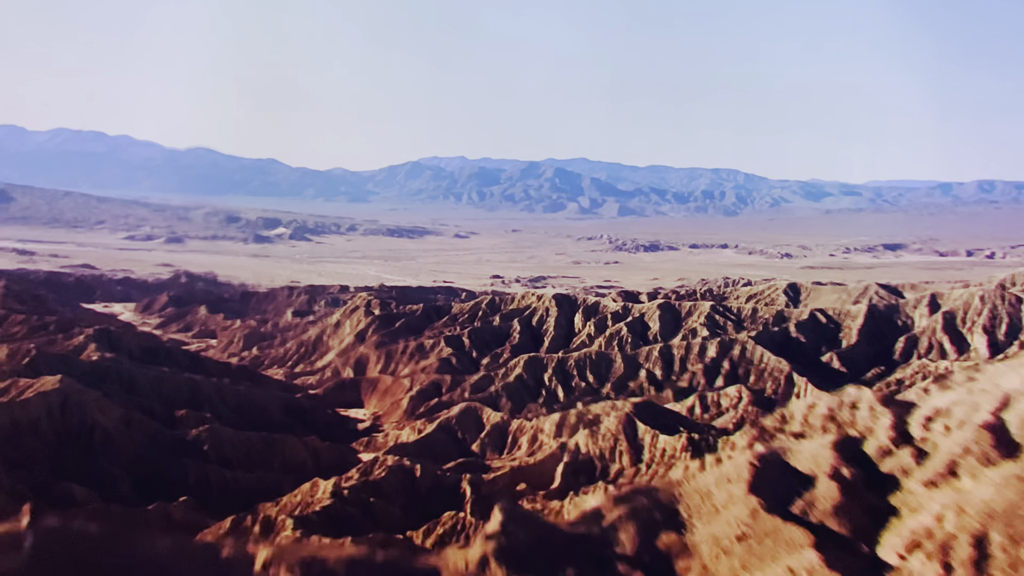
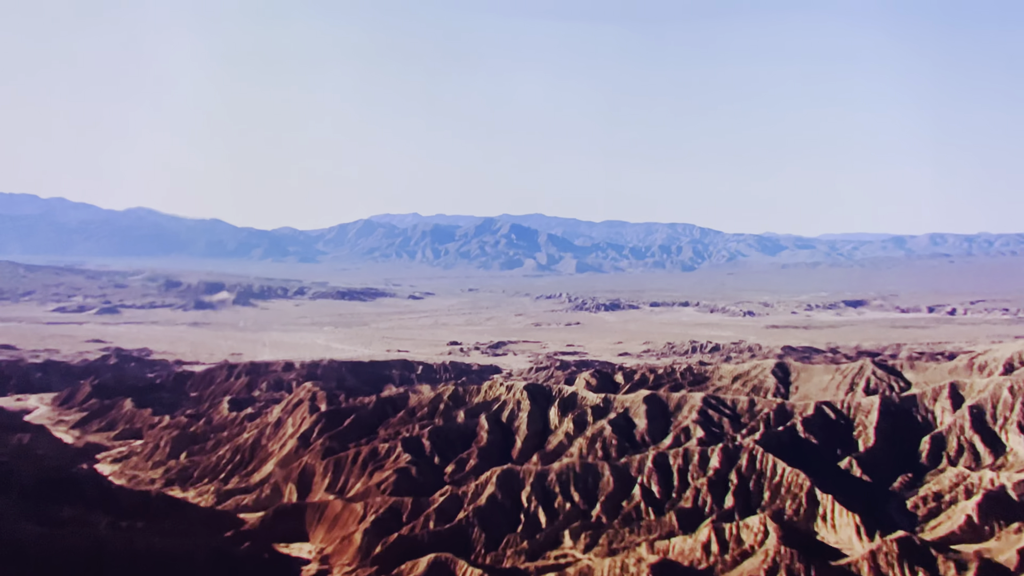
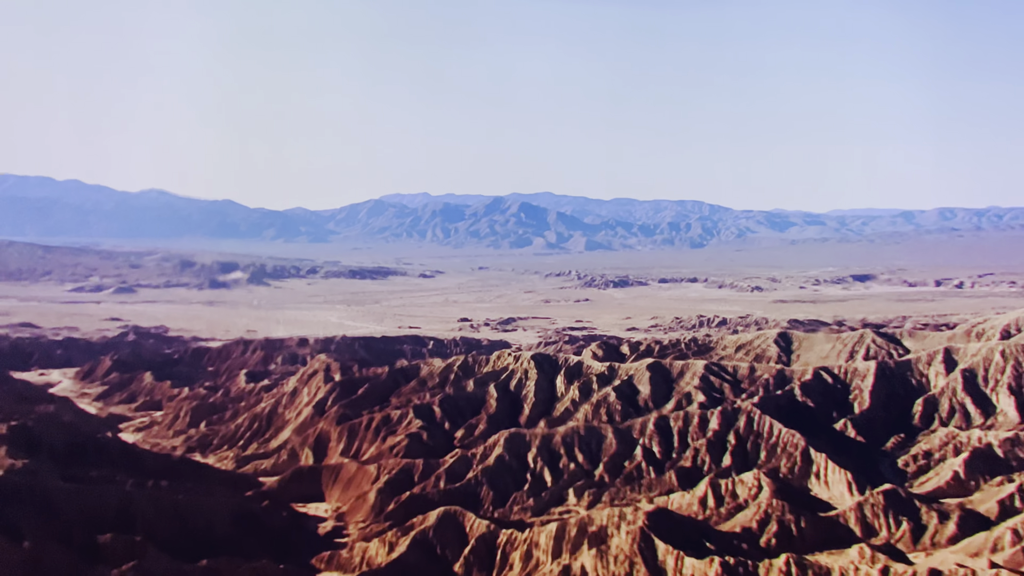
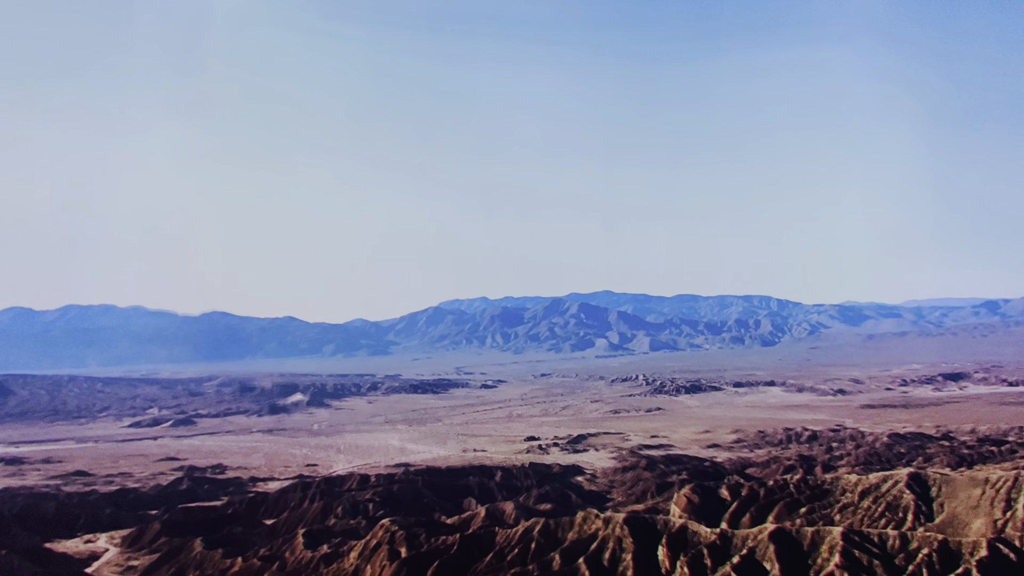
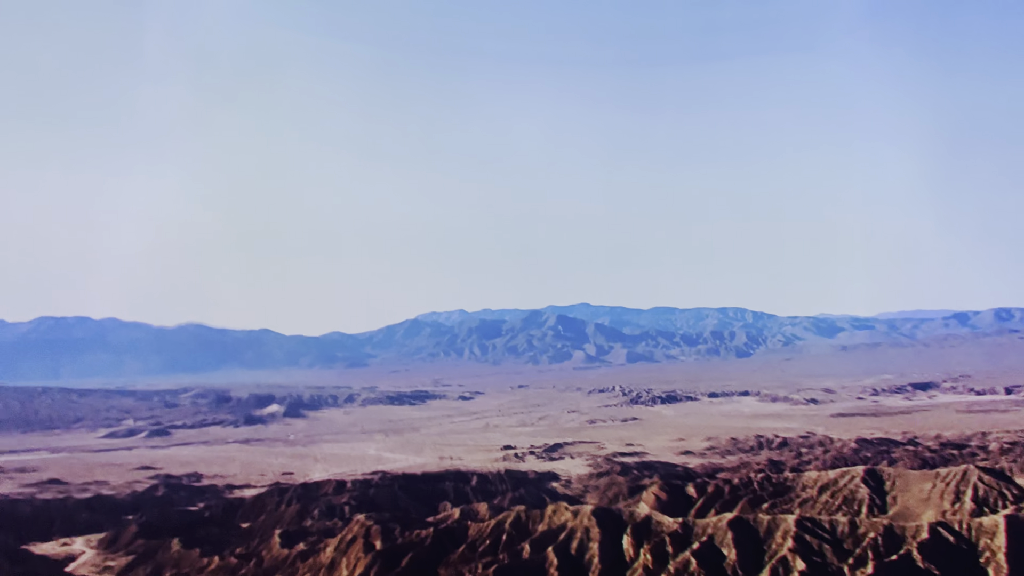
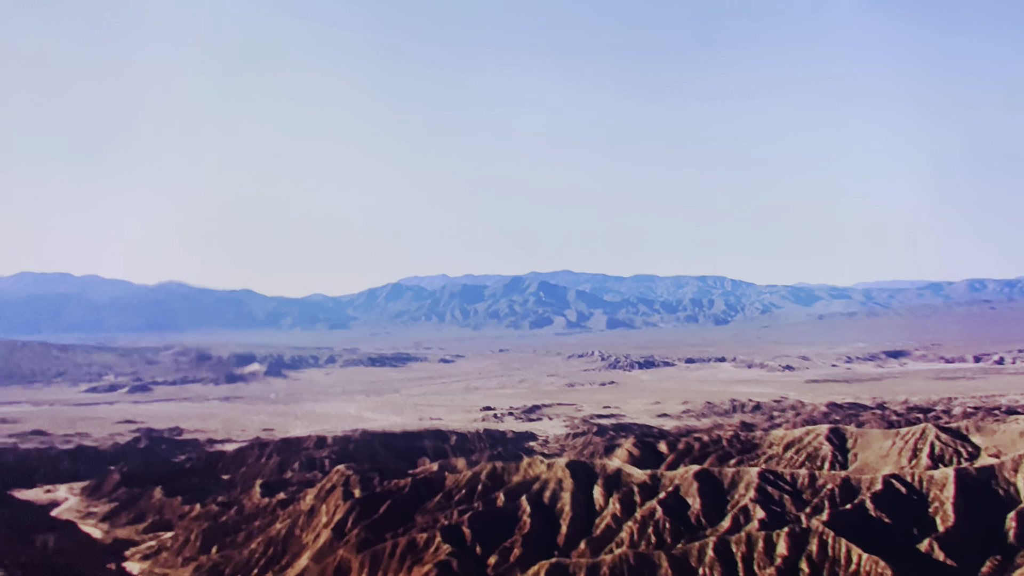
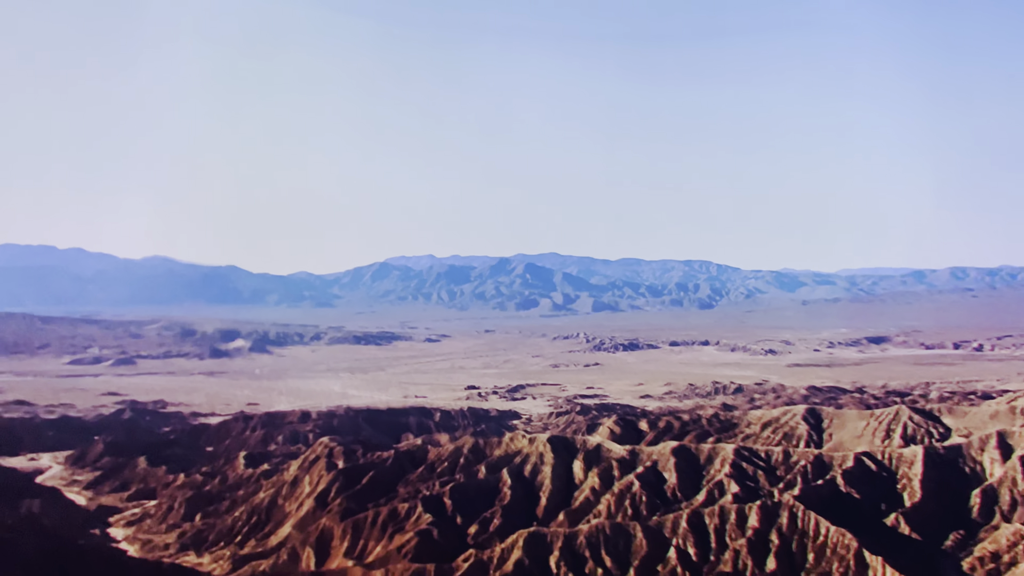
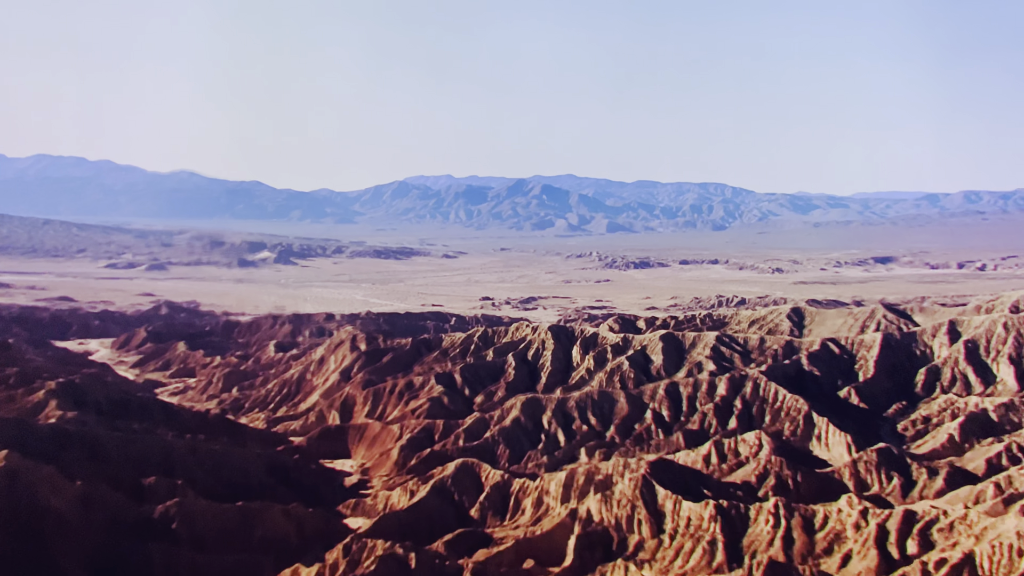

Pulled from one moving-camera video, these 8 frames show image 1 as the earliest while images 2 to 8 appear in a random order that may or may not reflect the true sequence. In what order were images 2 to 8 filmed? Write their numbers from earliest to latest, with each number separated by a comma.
8, 3, 2, 7, 6, 5, 4
